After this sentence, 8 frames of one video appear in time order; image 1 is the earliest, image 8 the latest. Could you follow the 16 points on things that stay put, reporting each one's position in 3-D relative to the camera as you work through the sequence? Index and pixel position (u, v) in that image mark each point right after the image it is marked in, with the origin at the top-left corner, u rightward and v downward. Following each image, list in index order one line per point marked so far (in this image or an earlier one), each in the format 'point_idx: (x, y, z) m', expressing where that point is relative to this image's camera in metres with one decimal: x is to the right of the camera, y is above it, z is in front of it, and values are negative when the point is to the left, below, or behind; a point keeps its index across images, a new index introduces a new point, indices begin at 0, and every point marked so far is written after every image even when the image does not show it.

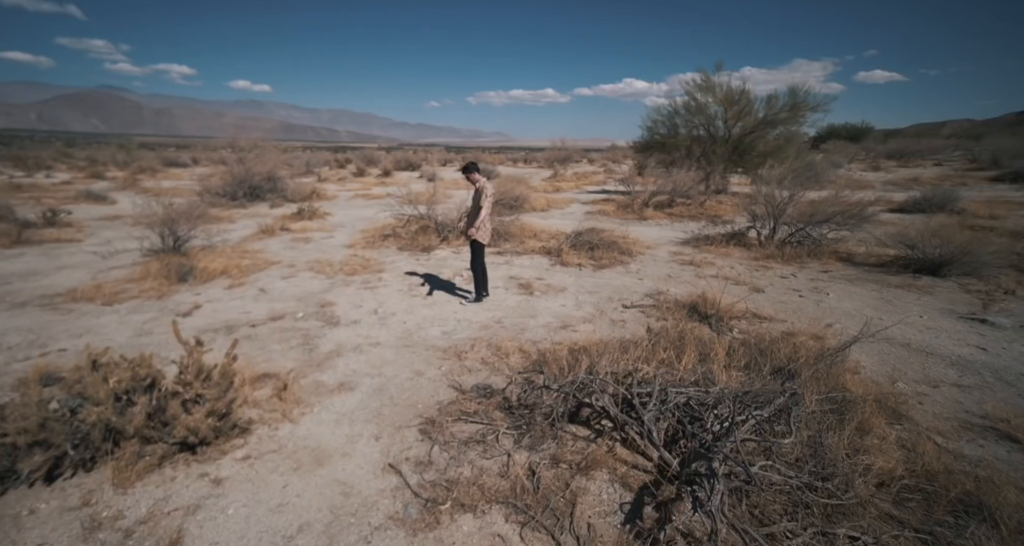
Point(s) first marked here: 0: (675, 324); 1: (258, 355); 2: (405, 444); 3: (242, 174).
0: (+1.9, -0.6, +5.1) m
1: (-2.4, -0.7, +4.2) m
2: (-0.7, -1.1, +3.0) m
3: (-8.4, +3.1, +14.1) m
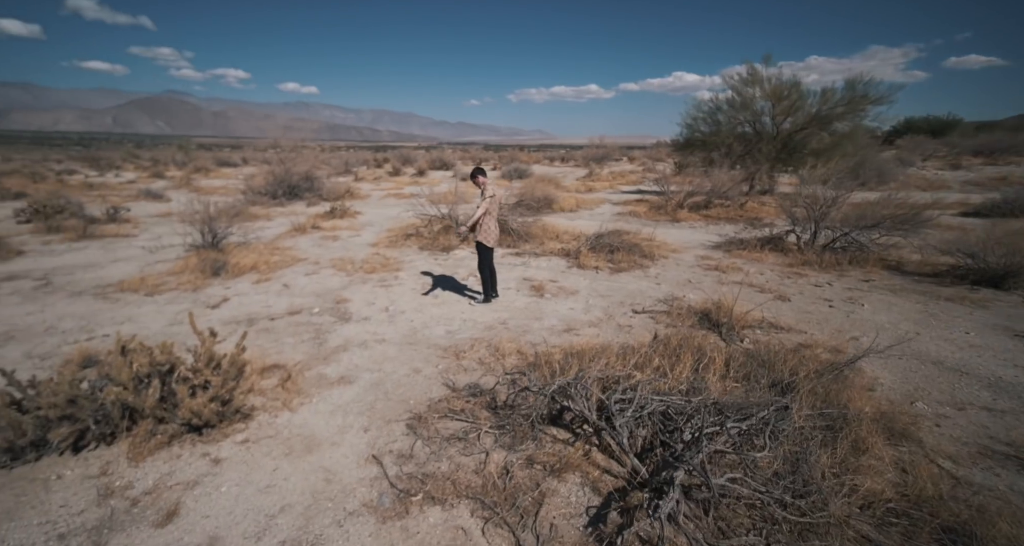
0: (+1.9, -0.7, +5.0) m
1: (-2.4, -0.7, +4.5) m
2: (-0.8, -1.1, +3.1) m
3: (-7.5, +3.2, +14.9) m
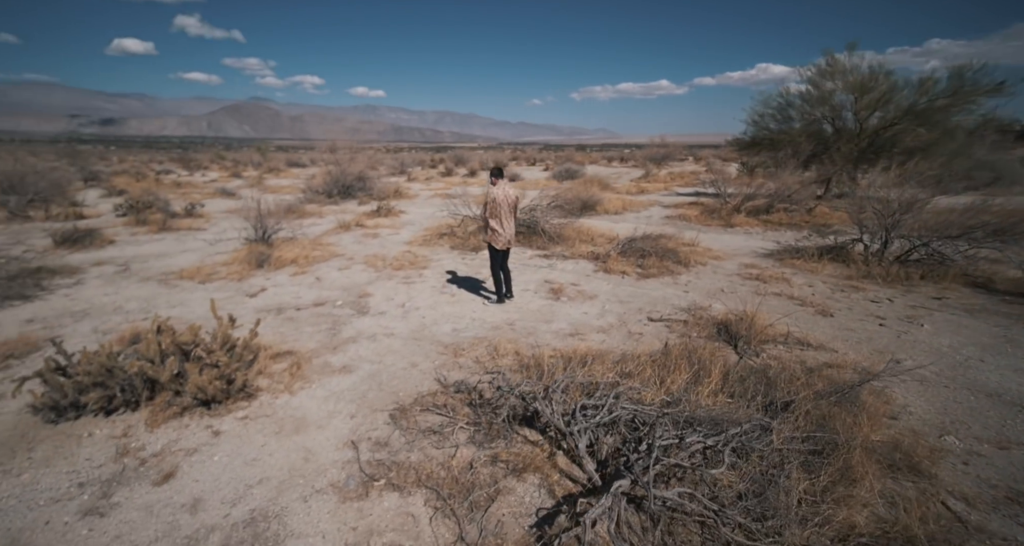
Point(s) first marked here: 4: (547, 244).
0: (+2.0, -0.8, +4.9) m
1: (-2.4, -0.7, +4.9) m
2: (-1.0, -1.1, +3.3) m
3: (-6.0, +3.4, +15.9) m
4: (+0.8, +0.6, +9.8) m
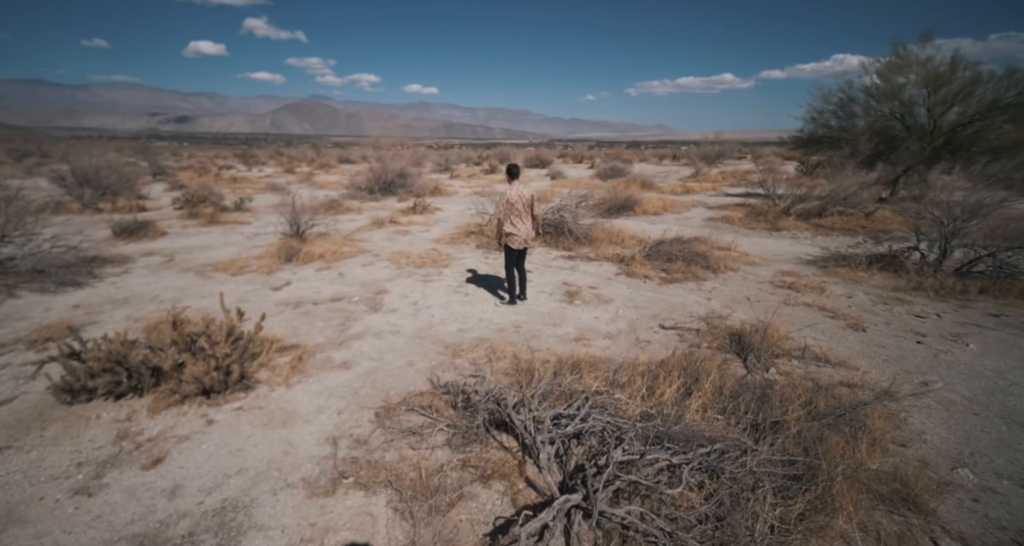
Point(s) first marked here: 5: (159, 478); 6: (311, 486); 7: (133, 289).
0: (+2.0, -0.8, +4.7) m
1: (-2.4, -0.6, +5.1) m
2: (-1.2, -1.1, +3.4) m
3: (-4.7, +3.7, +16.3) m
4: (+1.3, +0.6, +9.6) m
5: (-2.1, -1.3, +2.7) m
6: (-1.2, -1.3, +2.7) m
7: (-5.2, -0.2, +6.2) m
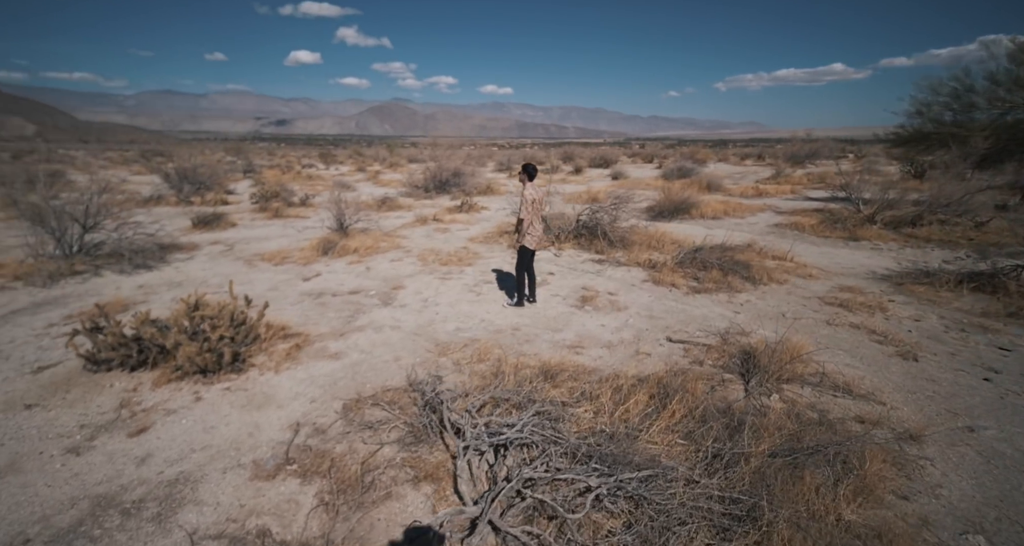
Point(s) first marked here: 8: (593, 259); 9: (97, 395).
0: (+1.8, -1.0, +4.4) m
1: (-2.4, -0.5, +5.4) m
2: (-1.5, -1.1, +3.6) m
3: (-2.8, +3.8, +16.9) m
4: (+2.0, +0.5, +9.3) m
5: (-2.5, -1.2, +3.1) m
6: (-1.7, -1.3, +2.9) m
7: (-5.0, 0.0, +7.0) m
8: (+1.6, +0.3, +8.8) m
9: (-3.3, -1.0, +3.6) m
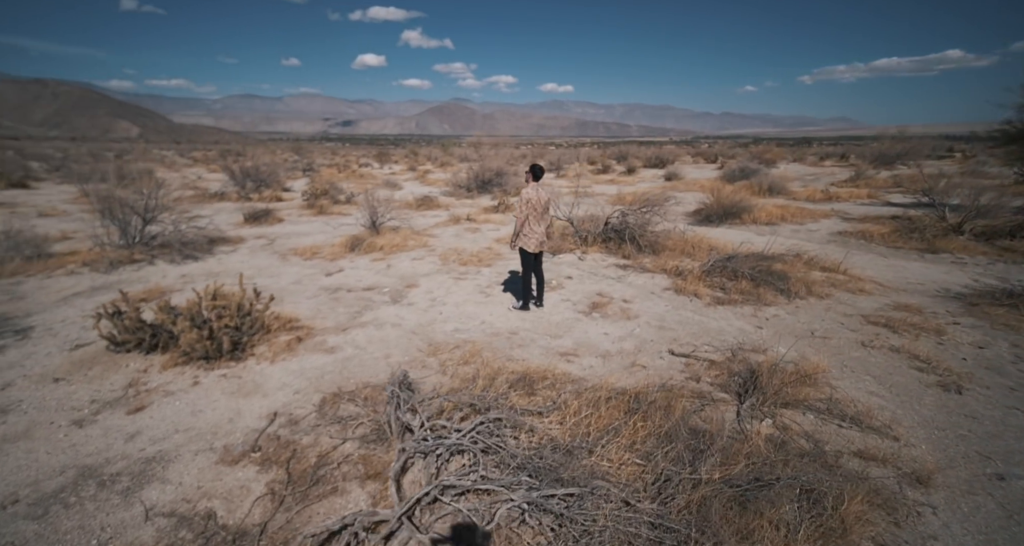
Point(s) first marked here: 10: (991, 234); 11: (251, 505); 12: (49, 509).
0: (+1.6, -1.1, +4.1) m
1: (-2.4, -0.5, +5.7) m
2: (-1.7, -1.1, +3.8) m
3: (-1.2, +3.9, +17.1) m
4: (+2.5, +0.4, +9.0) m
5: (-2.9, -1.1, +3.4) m
6: (-2.0, -1.2, +3.1) m
7: (-4.8, +0.1, +7.5) m
8: (+2.0, +0.2, +8.5) m
9: (-3.5, -0.9, +4.0) m
10: (+10.6, +0.9, +10.6) m
11: (-1.6, -1.4, +2.7) m
12: (-2.6, -1.4, +2.6) m
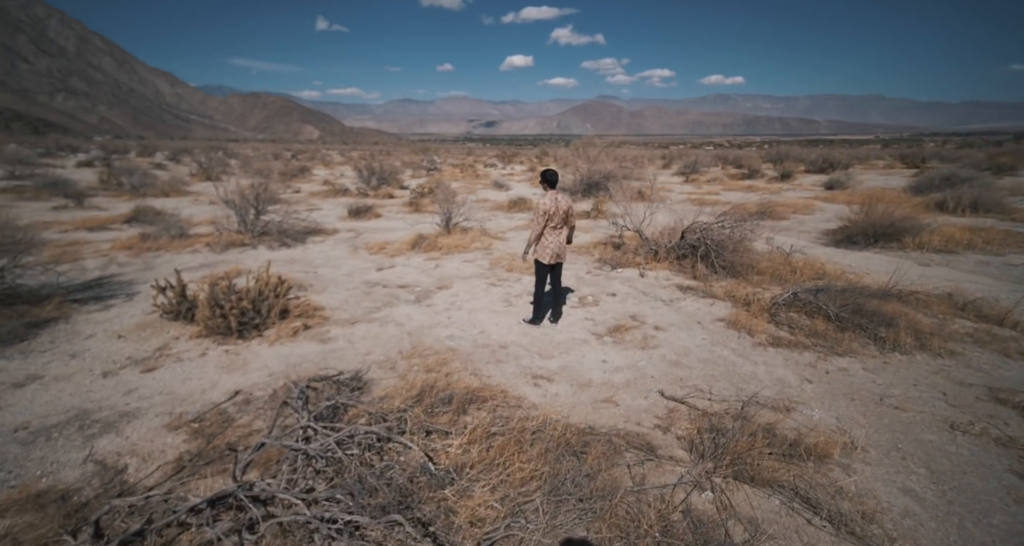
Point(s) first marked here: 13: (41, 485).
0: (+1.0, -1.3, +3.5) m
1: (-2.3, -0.4, +6.2) m
2: (-2.3, -1.1, +4.2) m
3: (+2.7, +3.7, +16.7) m
4: (+3.4, 0.0, +7.9) m
5: (-3.5, -1.0, +4.2) m
6: (-2.7, -1.2, +3.7) m
7: (-3.9, +0.4, +8.7) m
8: (+2.8, -0.2, +7.6) m
9: (-3.9, -0.7, +4.9) m
10: (+11.7, -0.2, +7.0) m
11: (-2.5, -1.4, +3.1) m
12: (-3.5, -1.2, +3.3) m
13: (-3.1, -1.4, +2.9) m
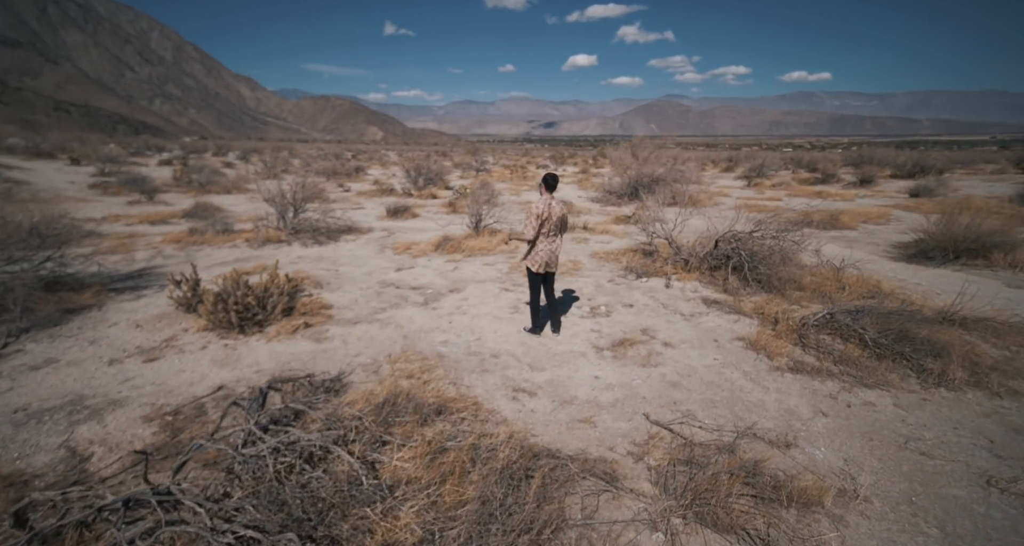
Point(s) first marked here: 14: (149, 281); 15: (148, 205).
0: (+0.7, -1.4, +3.3) m
1: (-2.2, -0.4, +6.4) m
2: (-2.5, -1.0, +4.4) m
3: (+4.2, +3.5, +16.1) m
4: (+3.7, -0.2, +7.3) m
5: (-3.7, -0.9, +4.5) m
6: (-3.0, -1.2, +3.9) m
7: (-3.5, +0.5, +9.0) m
8: (+3.0, -0.4, +7.0) m
9: (-4.0, -0.6, +5.3) m
10: (+11.7, -0.8, +5.3) m
11: (-2.8, -1.3, +3.3) m
12: (-3.8, -1.2, +3.7) m
13: (-3.4, -1.3, +3.2) m
14: (-5.4, -0.1, +6.7) m
15: (-9.1, +1.7, +11.3) m
